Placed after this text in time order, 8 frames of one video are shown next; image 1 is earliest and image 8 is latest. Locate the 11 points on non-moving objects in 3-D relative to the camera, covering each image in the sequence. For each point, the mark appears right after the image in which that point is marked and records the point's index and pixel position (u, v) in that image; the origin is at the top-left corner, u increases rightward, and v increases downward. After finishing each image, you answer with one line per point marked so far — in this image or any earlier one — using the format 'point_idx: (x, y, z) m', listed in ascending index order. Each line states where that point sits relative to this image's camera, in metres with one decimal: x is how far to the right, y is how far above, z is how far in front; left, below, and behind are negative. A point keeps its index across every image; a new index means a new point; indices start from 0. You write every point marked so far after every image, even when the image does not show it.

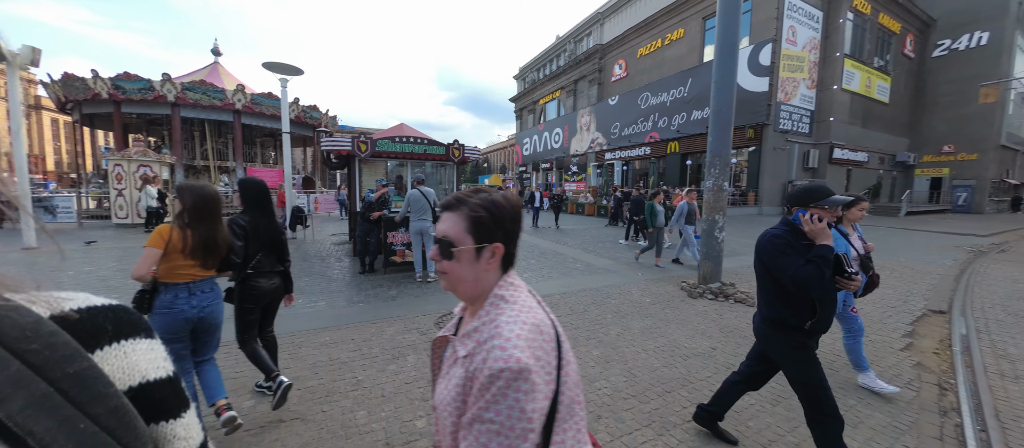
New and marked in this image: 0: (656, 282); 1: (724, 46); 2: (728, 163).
0: (+2.5, -1.0, +6.1) m
1: (+3.2, +2.6, +5.2) m
2: (+3.2, +0.9, +5.2) m
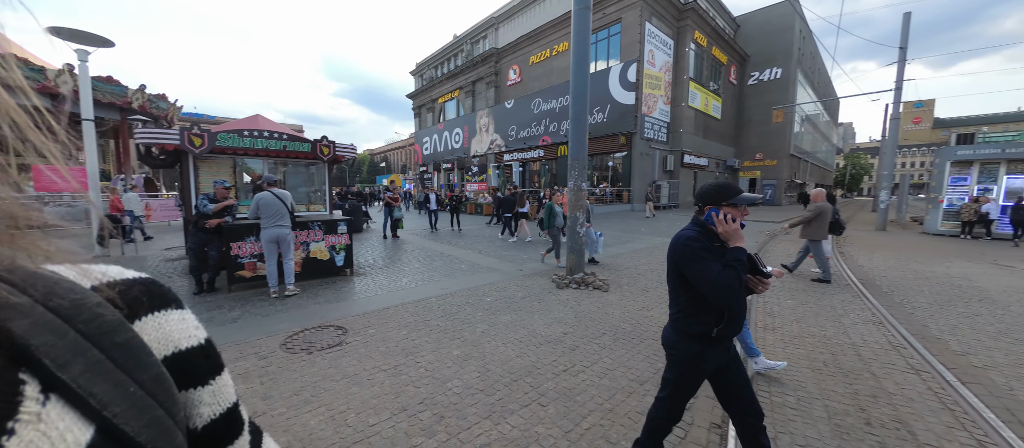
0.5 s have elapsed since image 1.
0: (+0.4, -1.0, +6.4) m
1: (+1.1, +2.7, +5.7) m
2: (+1.2, +1.0, +5.7) m
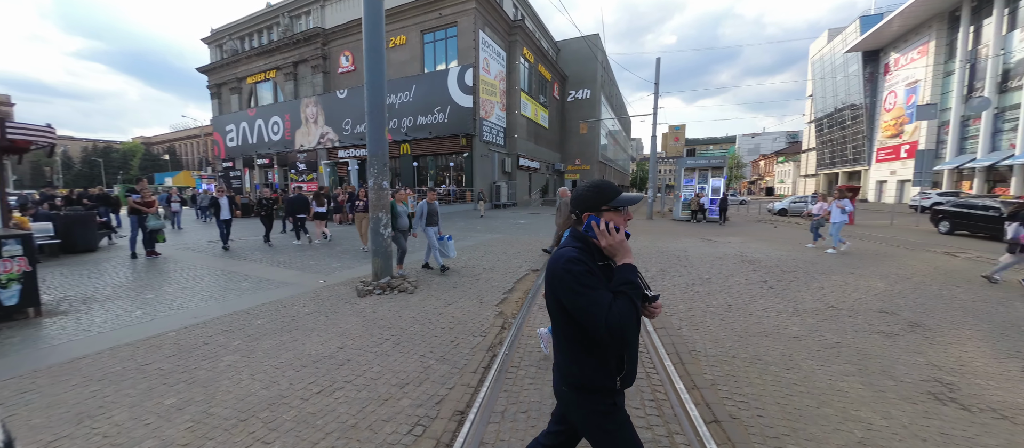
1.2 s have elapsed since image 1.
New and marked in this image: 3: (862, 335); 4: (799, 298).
0: (-2.9, -1.0, +5.8) m
1: (-2.2, +2.7, +5.4) m
2: (-2.0, +1.0, +5.4) m
3: (+4.0, -1.2, +4.0) m
4: (+4.4, -1.1, +5.4) m
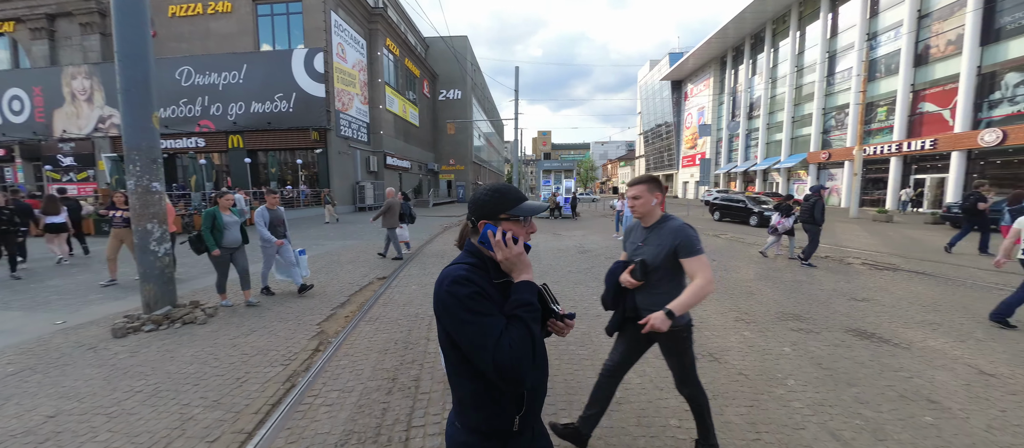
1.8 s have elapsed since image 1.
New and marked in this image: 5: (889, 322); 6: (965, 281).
0: (-5.3, -1.3, +4.2) m
1: (-4.6, +2.5, +4.1) m
2: (-4.4, +0.8, +4.3) m
3: (+1.8, -1.2, +4.9) m
4: (+1.8, -1.0, +6.4) m
5: (+4.8, -1.2, +4.4) m
6: (+8.9, -1.1, +6.7) m
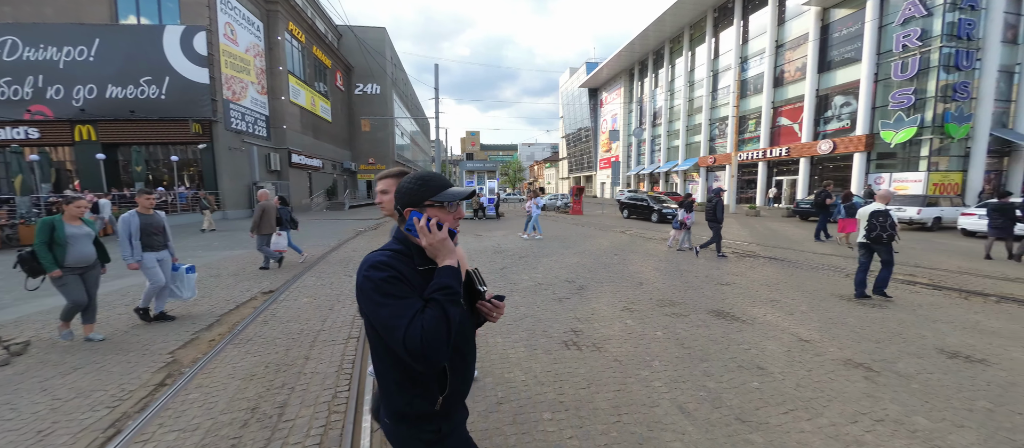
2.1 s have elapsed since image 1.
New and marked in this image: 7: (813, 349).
0: (-6.4, -1.4, +3.0) m
1: (-5.8, +2.3, +3.0) m
2: (-5.5, +0.6, +3.2) m
3: (+0.4, -1.2, +5.1) m
4: (+0.1, -1.0, +6.5) m
5: (+3.5, -1.2, +5.2) m
6: (+7.0, -0.9, +8.2) m
7: (+3.1, -1.3, +3.6) m
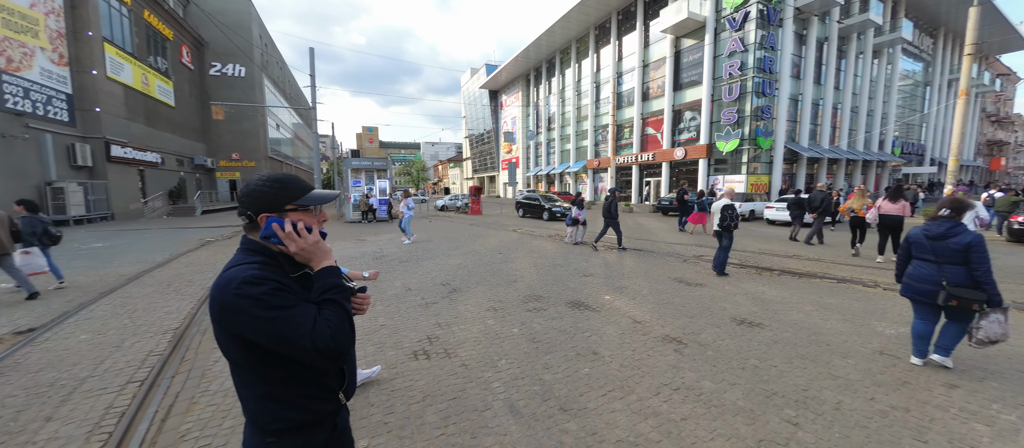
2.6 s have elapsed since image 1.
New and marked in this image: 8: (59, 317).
0: (-7.5, -1.6, +1.0) m
1: (-7.0, +2.1, +1.1) m
2: (-6.8, +0.4, +1.4) m
3: (-1.5, -1.2, +4.8) m
4: (-2.2, -1.1, +6.1) m
5: (+1.4, -1.1, +5.7) m
6: (+4.0, -0.8, +9.6) m
7: (+1.5, -1.2, +4.1) m
8: (-6.3, -1.3, +4.9) m
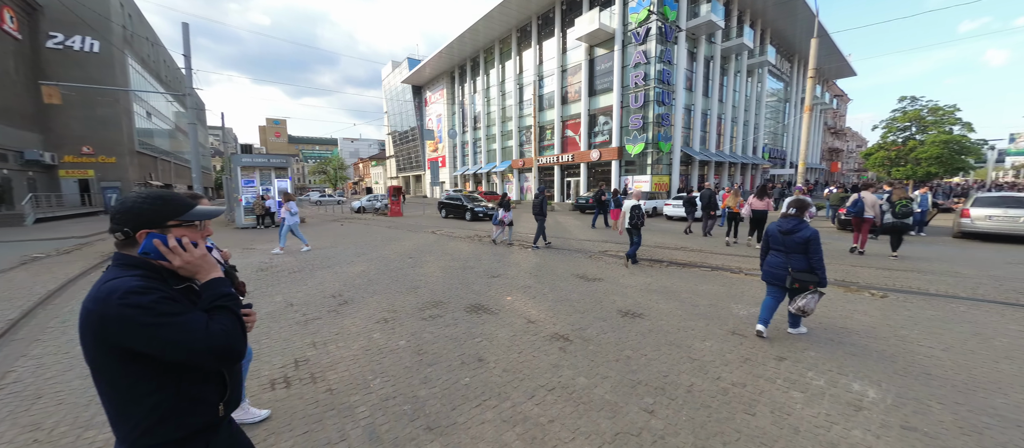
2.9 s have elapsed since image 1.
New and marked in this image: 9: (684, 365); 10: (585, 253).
0: (-7.9, -1.9, -0.7) m
1: (-7.6, +1.9, -0.5) m
2: (-7.4, +0.2, -0.2) m
3: (-2.8, -1.3, +4.3) m
4: (-3.8, -1.2, +5.3) m
5: (-0.2, -1.1, +5.7) m
6: (+1.6, -0.7, +10.0) m
7: (+0.3, -1.3, +4.2) m
8: (-7.6, -1.5, +3.4) m
9: (+1.6, -1.3, +3.3) m
10: (+1.9, -0.8, +9.4) m
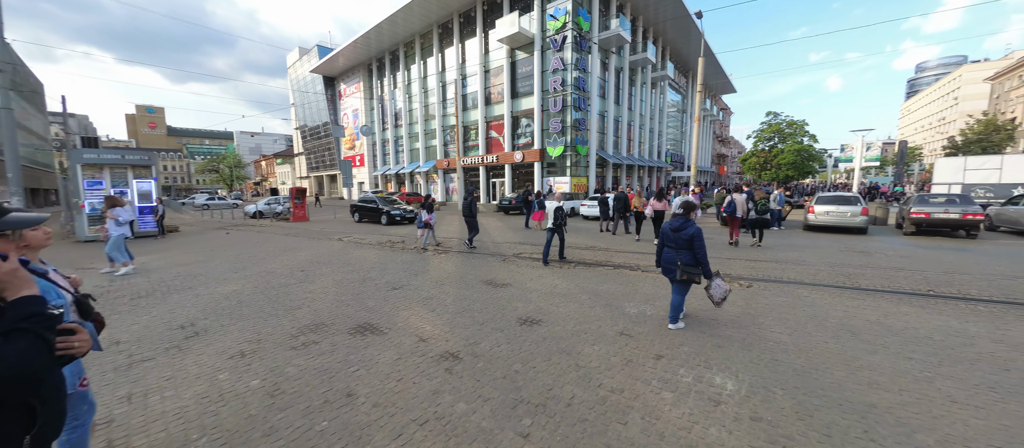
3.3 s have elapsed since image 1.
0: (-8.0, -2.2, -2.6) m
1: (-7.8, +1.6, -2.3) m
2: (-7.6, 0.0, -2.0) m
3: (-4.0, -1.5, +3.3) m
4: (-5.2, -1.4, +4.2) m
5: (-1.7, -1.2, +5.2) m
6: (-0.8, -0.8, +9.8) m
7: (-1.0, -1.4, +3.8) m
8: (-8.5, -1.8, +1.5) m
9: (+0.5, -1.4, +3.2) m
10: (-0.4, -0.9, +9.3) m
